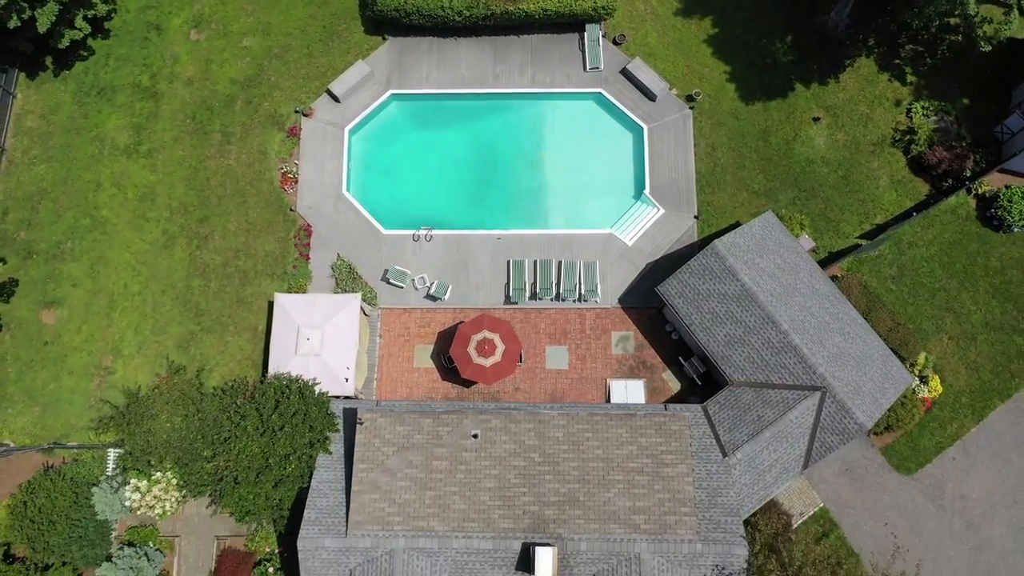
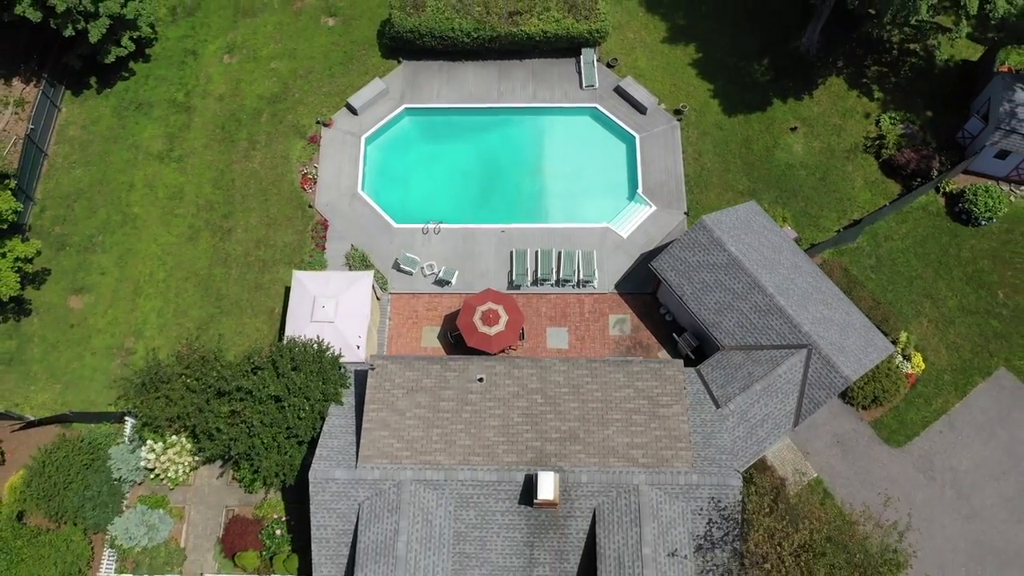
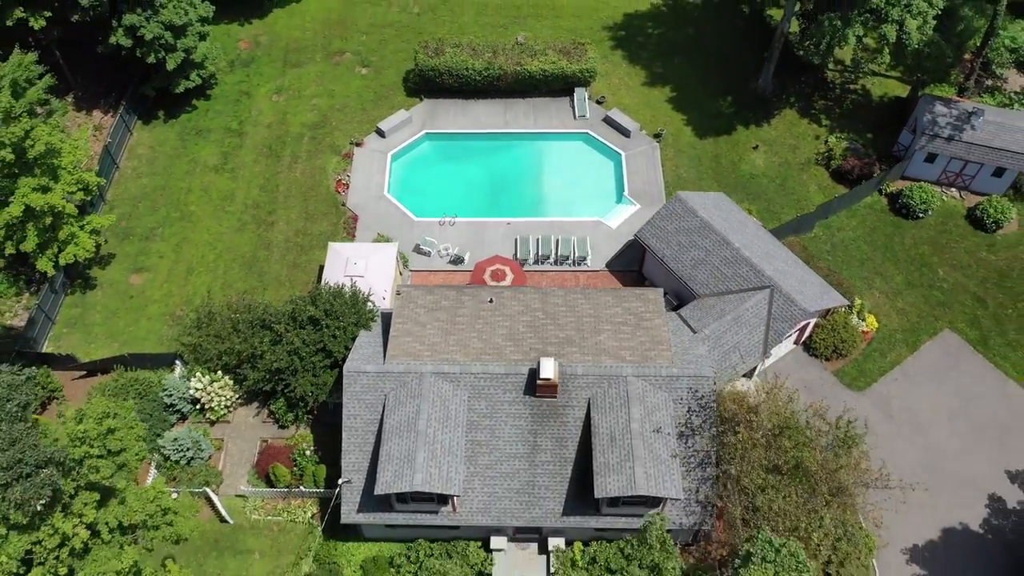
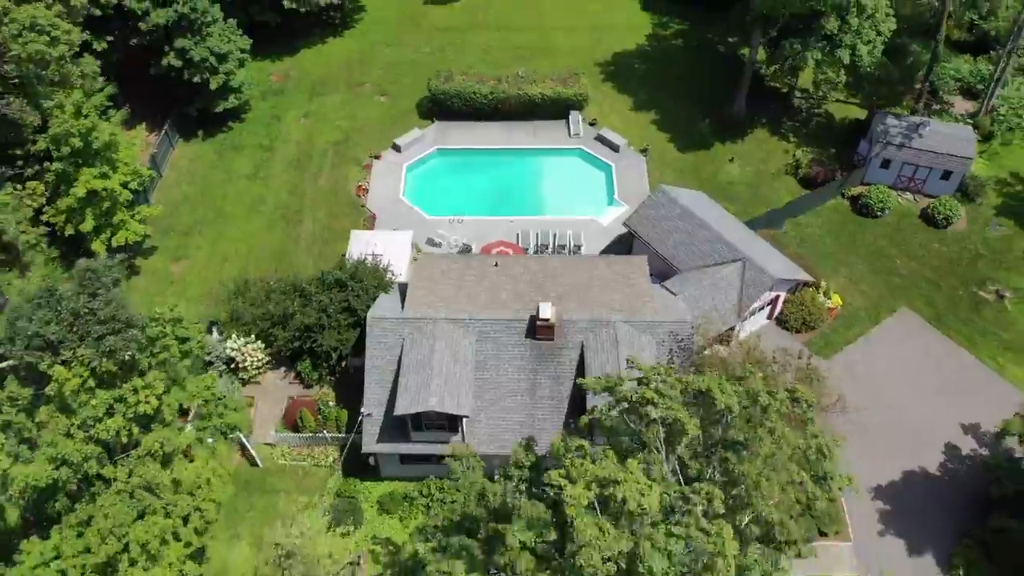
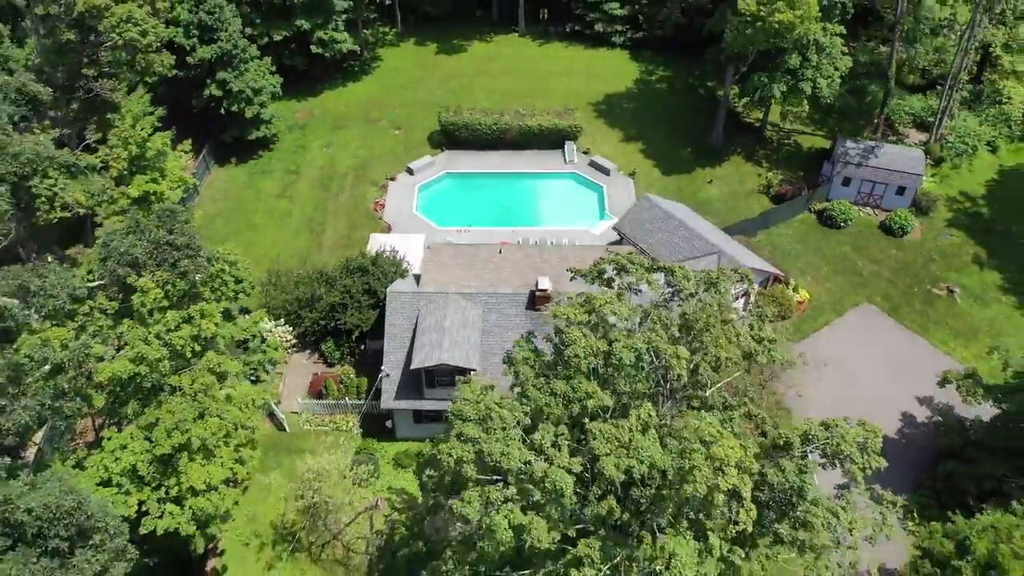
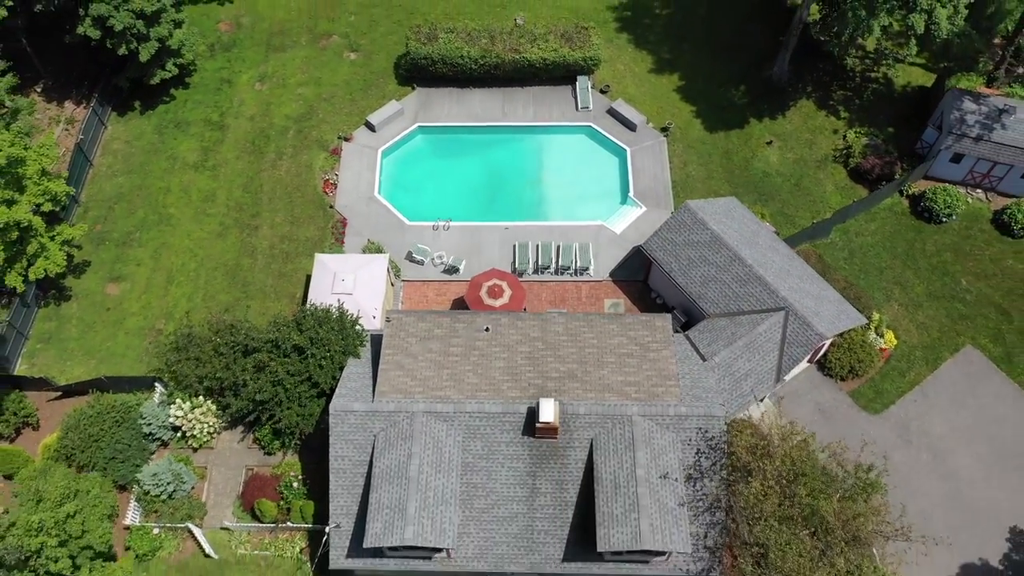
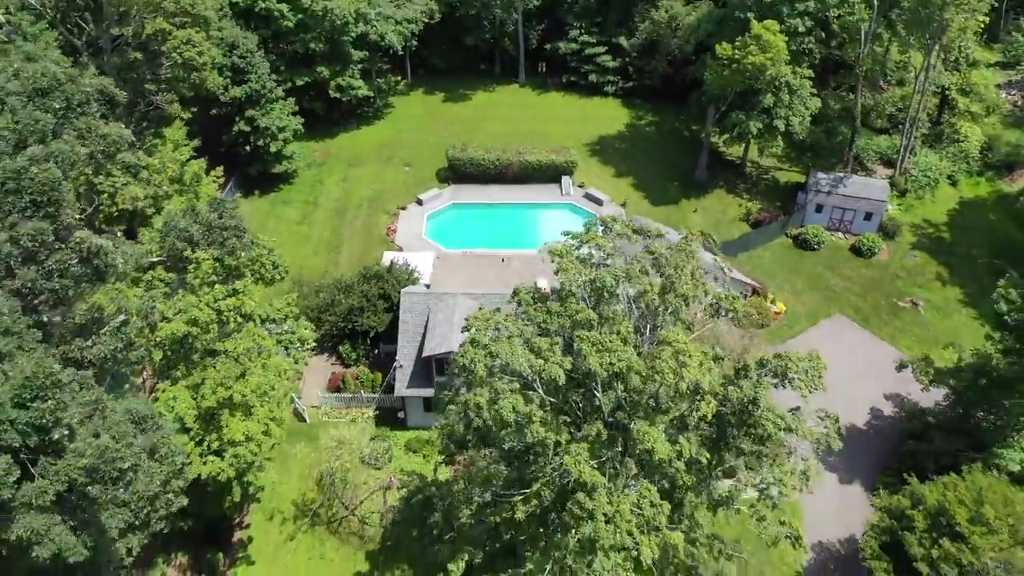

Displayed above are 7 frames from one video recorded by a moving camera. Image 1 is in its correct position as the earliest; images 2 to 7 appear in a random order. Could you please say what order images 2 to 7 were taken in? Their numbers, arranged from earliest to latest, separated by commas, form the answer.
2, 6, 3, 4, 5, 7
